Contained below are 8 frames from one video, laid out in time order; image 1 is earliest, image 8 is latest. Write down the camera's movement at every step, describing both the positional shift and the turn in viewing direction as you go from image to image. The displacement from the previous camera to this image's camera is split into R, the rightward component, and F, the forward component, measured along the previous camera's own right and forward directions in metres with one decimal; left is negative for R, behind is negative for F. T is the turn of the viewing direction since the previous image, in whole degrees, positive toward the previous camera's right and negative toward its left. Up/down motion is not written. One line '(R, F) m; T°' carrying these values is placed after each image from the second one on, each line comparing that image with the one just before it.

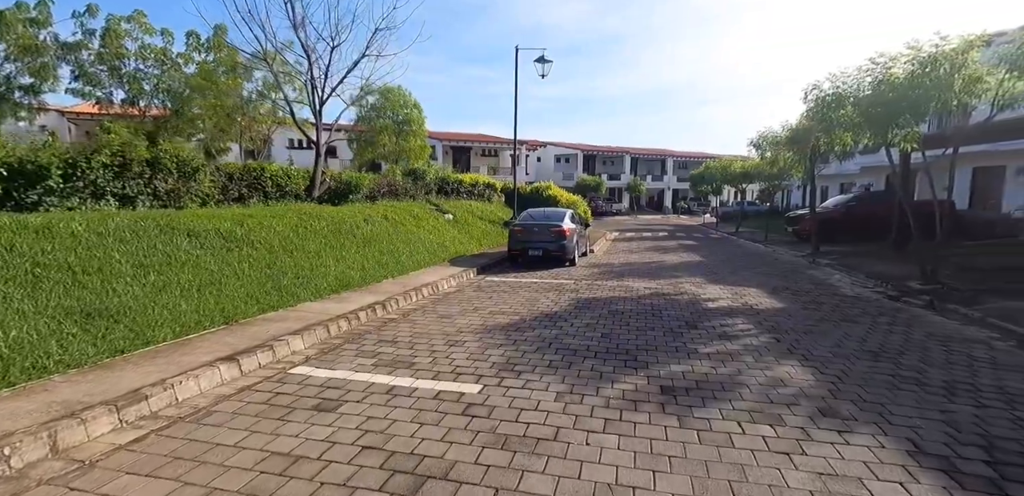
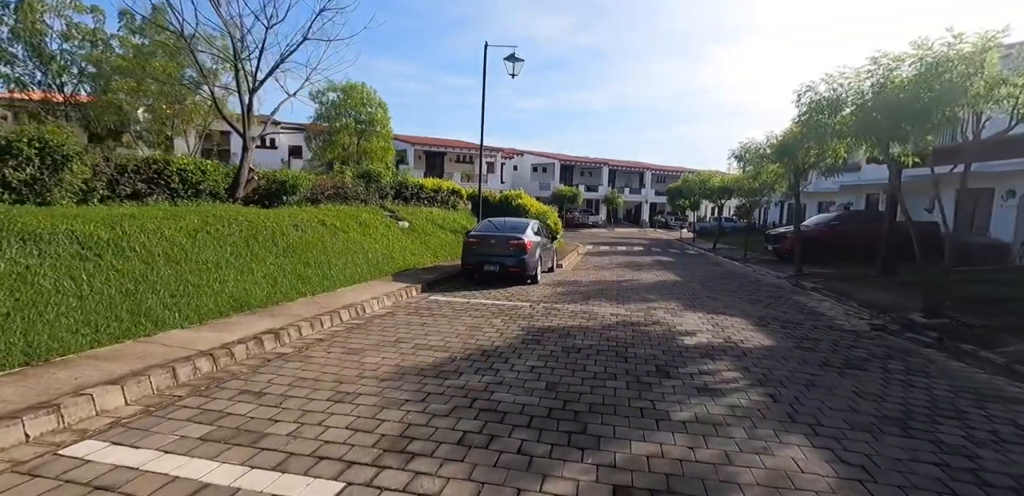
(+0.6, +1.4) m; +2°
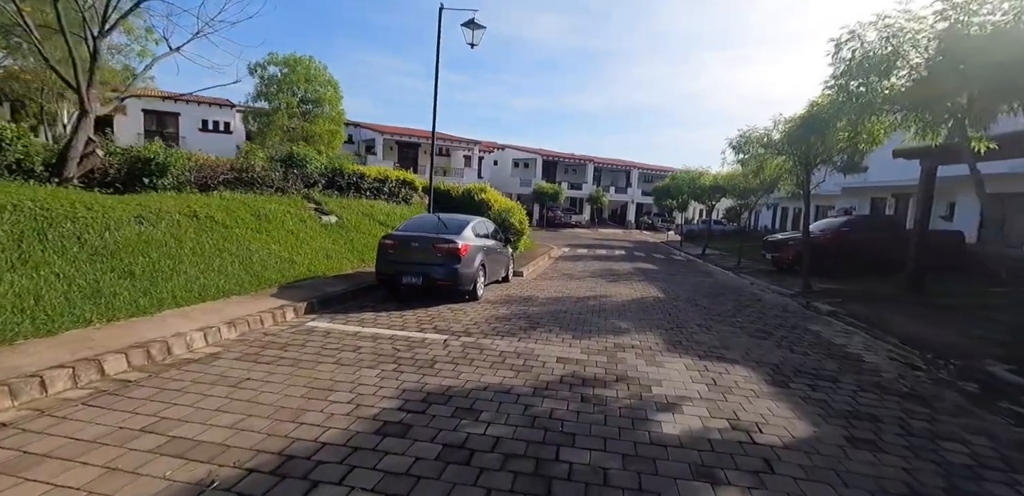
(+1.0, +2.6) m; +1°
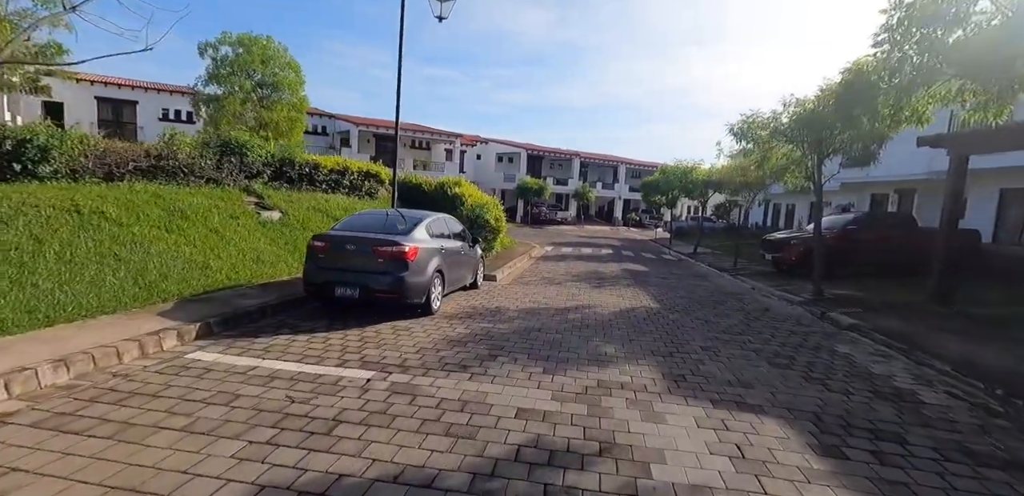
(+0.4, +1.5) m; +2°
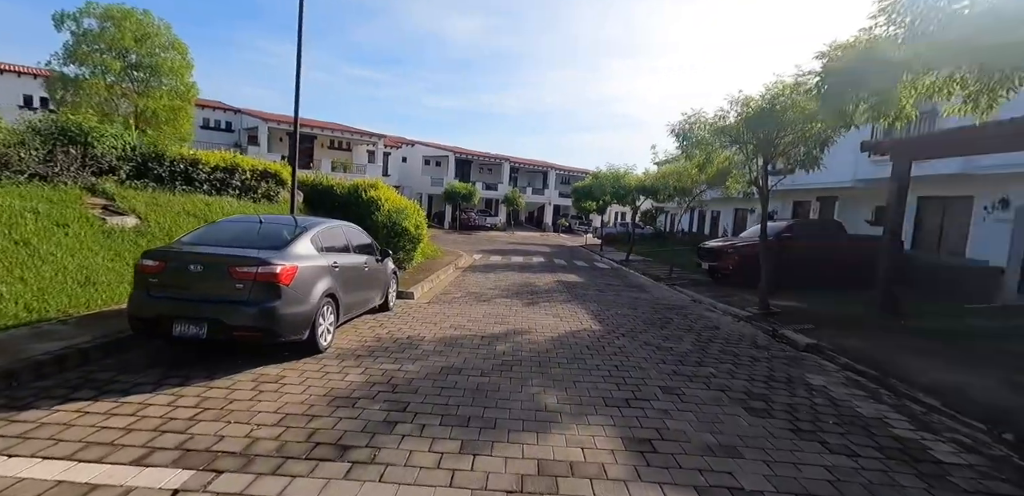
(+0.2, +1.4) m; +8°
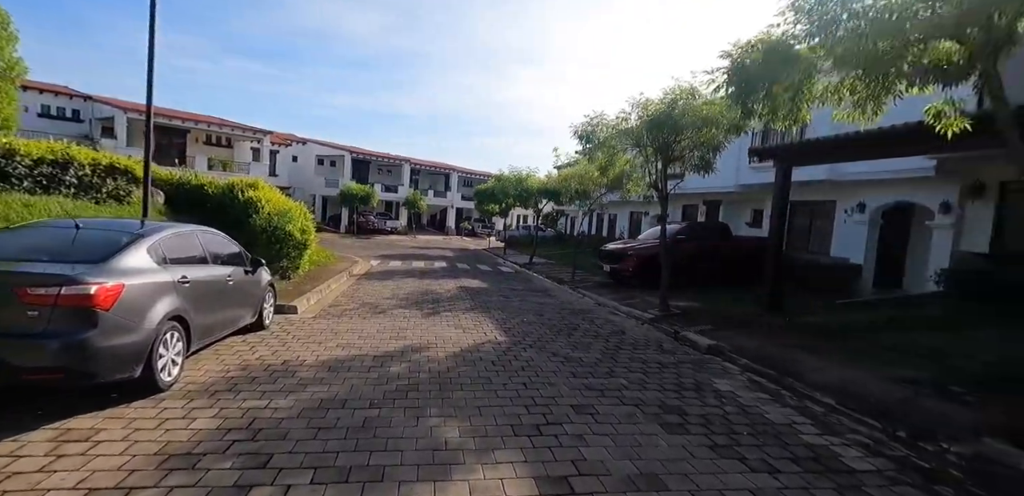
(+0.1, +0.6) m; +12°
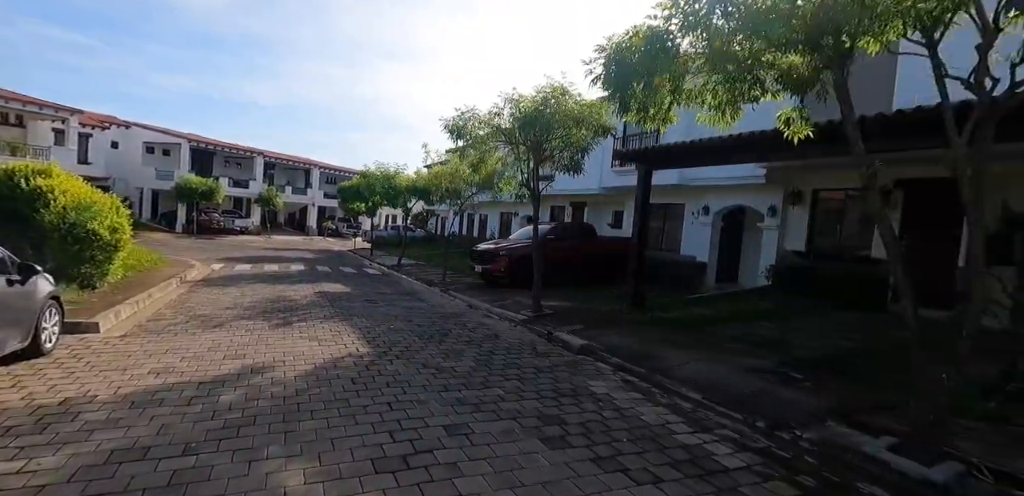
(+0.1, +0.4) m; +16°
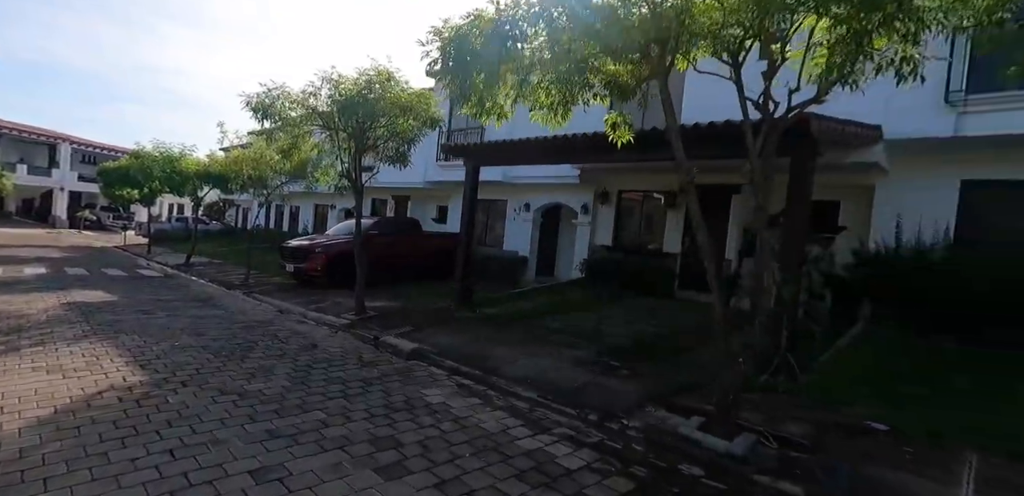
(0.0, +0.3) m; +21°
